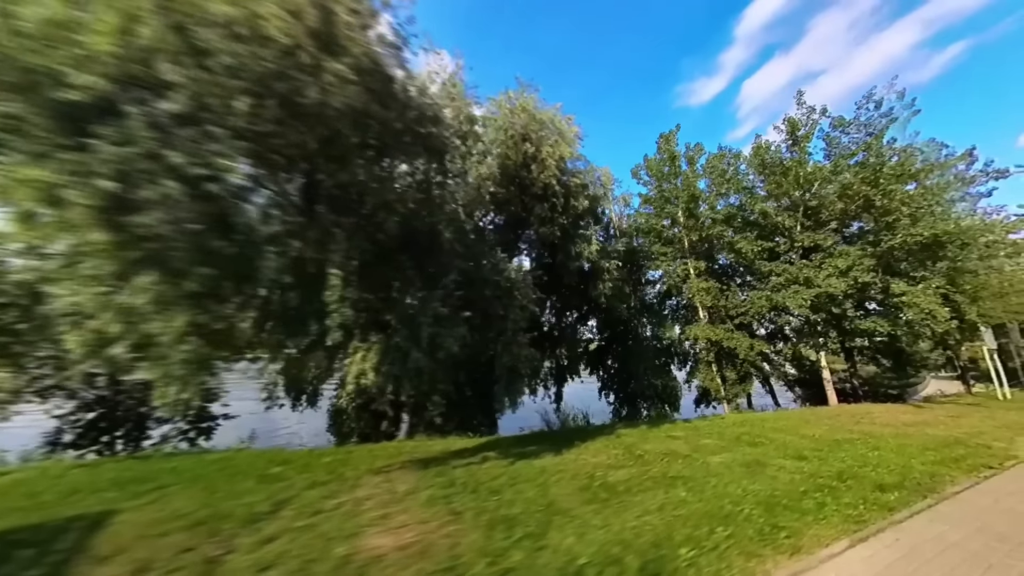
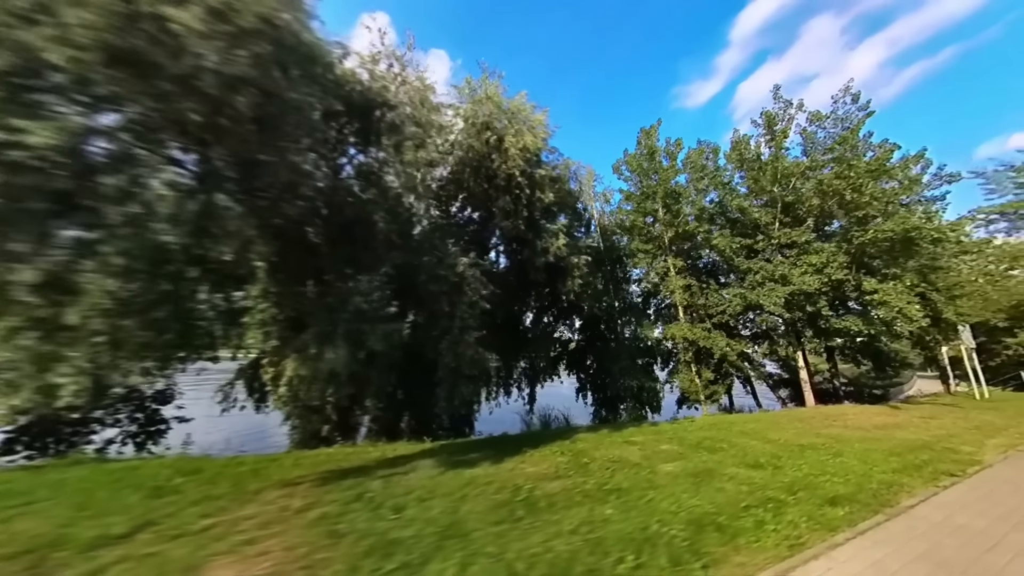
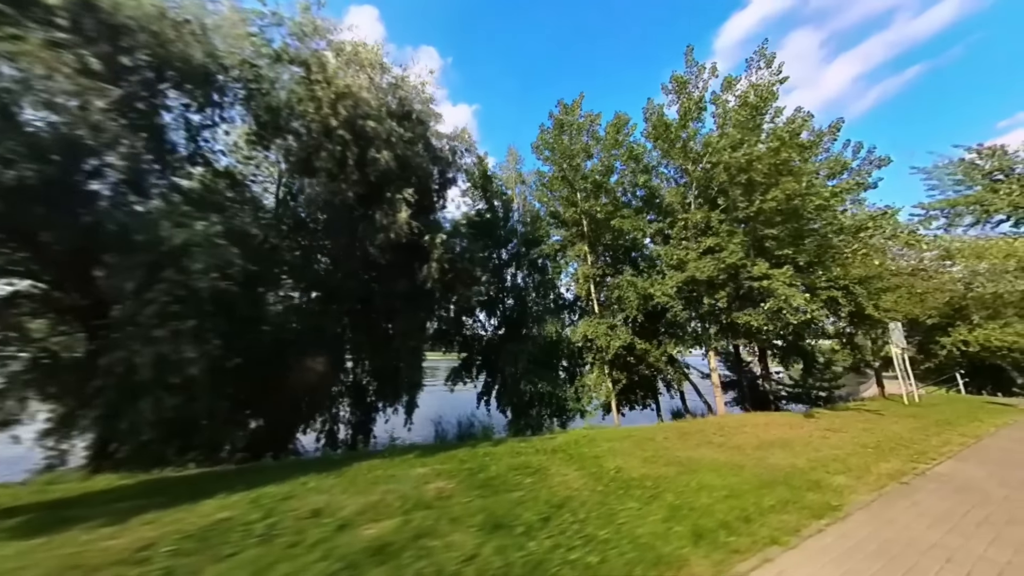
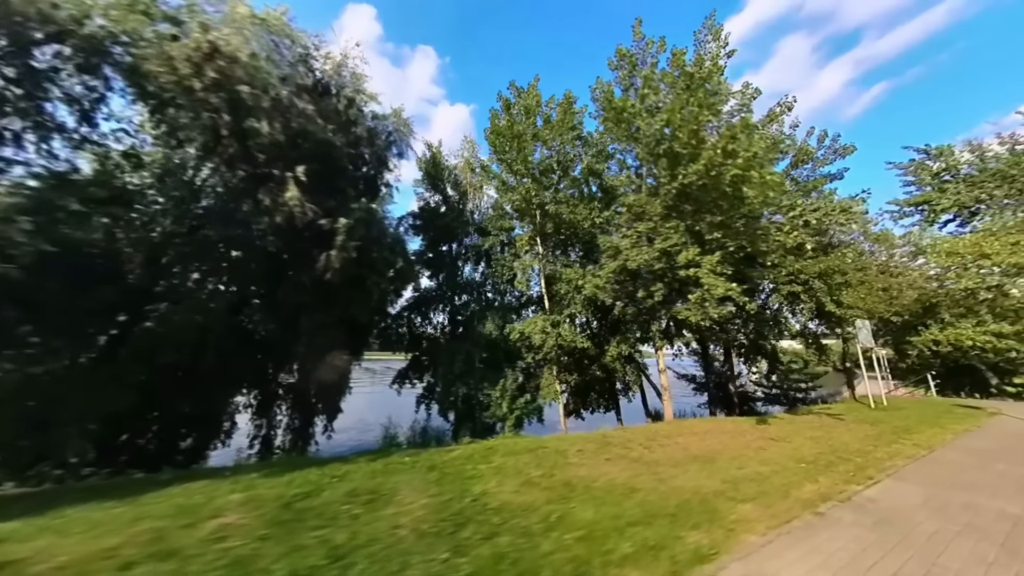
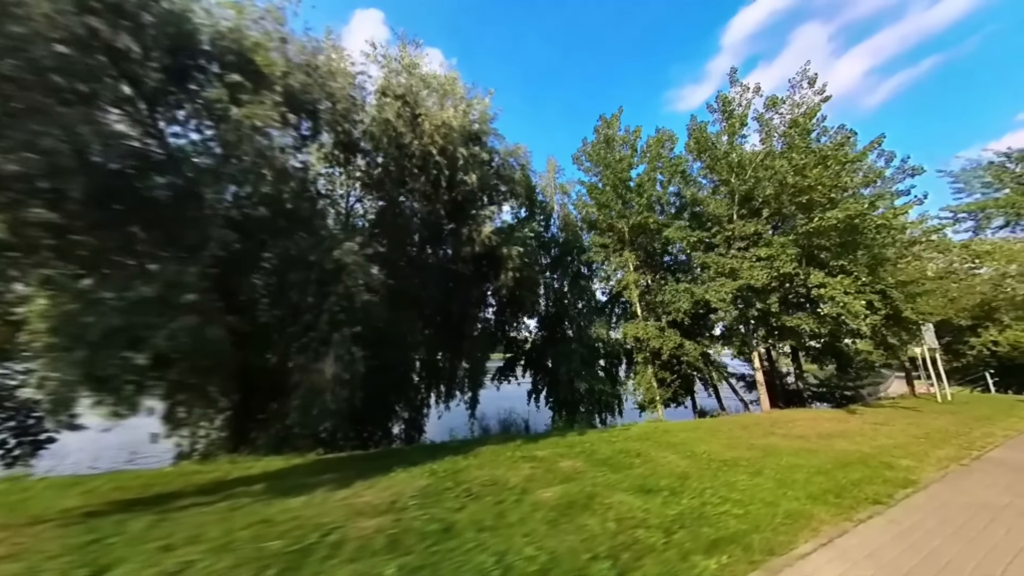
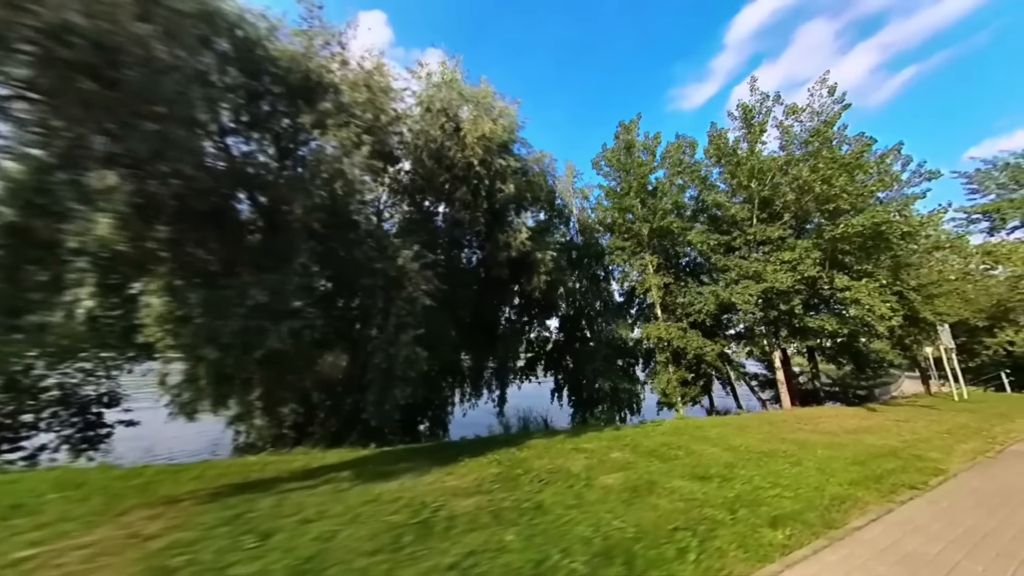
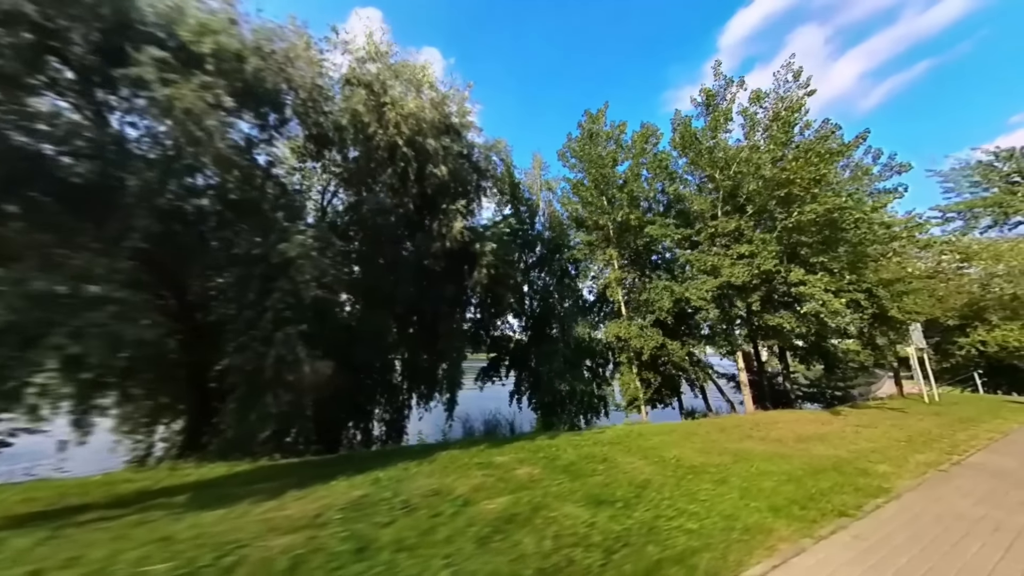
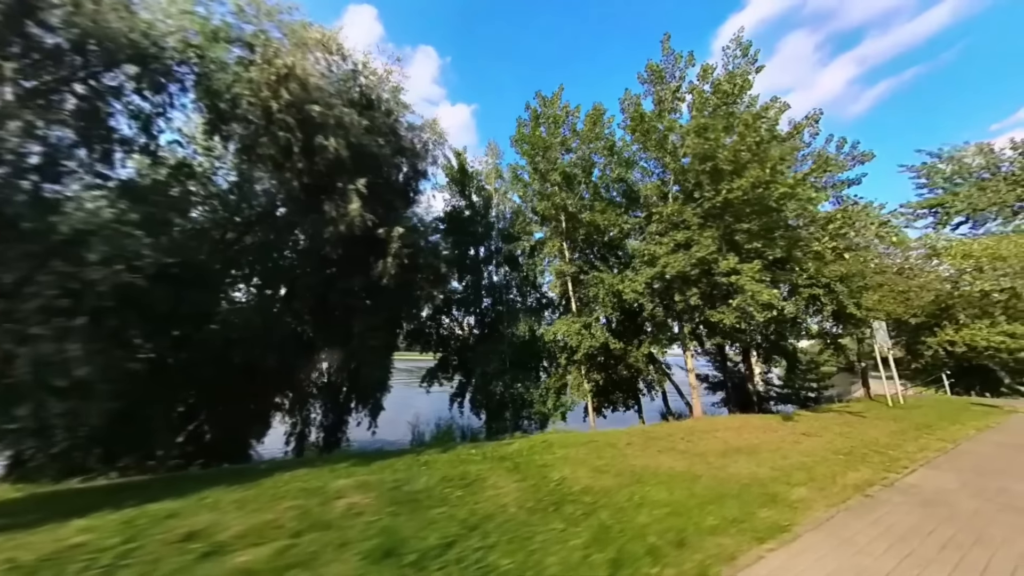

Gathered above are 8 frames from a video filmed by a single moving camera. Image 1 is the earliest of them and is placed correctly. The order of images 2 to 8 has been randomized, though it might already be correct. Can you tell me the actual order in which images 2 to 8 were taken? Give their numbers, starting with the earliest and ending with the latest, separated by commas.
2, 6, 5, 7, 3, 8, 4
